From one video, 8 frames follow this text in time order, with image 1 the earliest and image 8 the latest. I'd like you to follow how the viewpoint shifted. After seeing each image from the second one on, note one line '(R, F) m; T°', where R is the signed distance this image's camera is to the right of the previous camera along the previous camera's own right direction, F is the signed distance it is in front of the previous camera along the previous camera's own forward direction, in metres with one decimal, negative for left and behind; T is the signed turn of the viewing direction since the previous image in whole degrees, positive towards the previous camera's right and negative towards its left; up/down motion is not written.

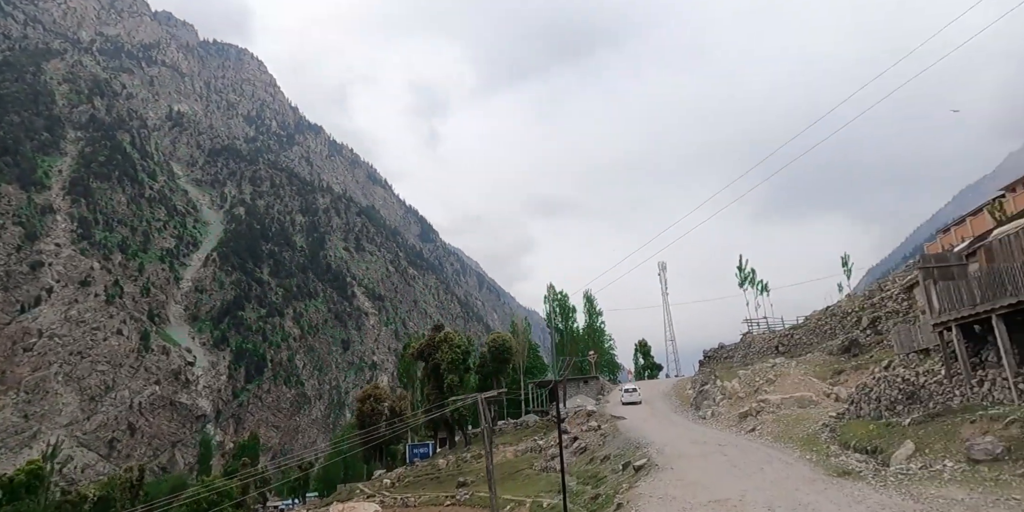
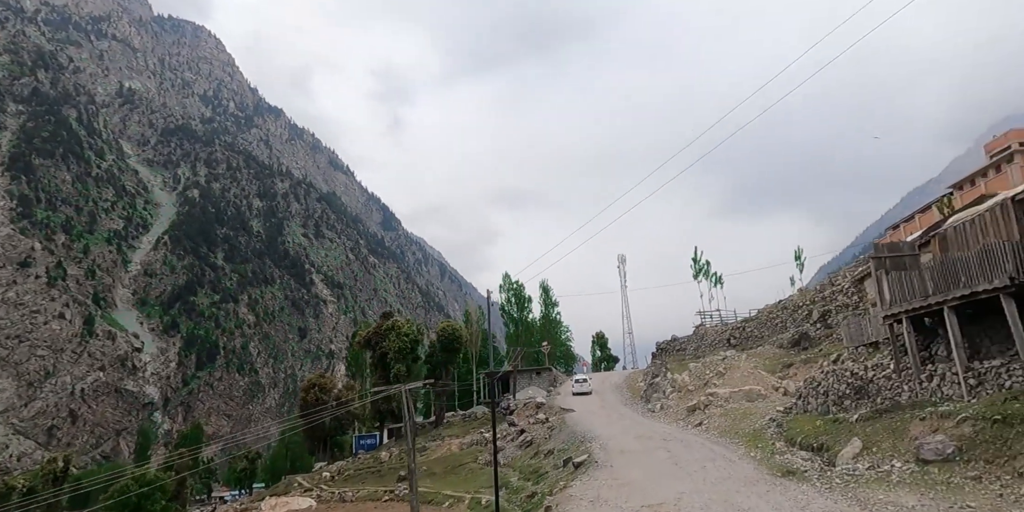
(+0.1, +0.2) m; +4°
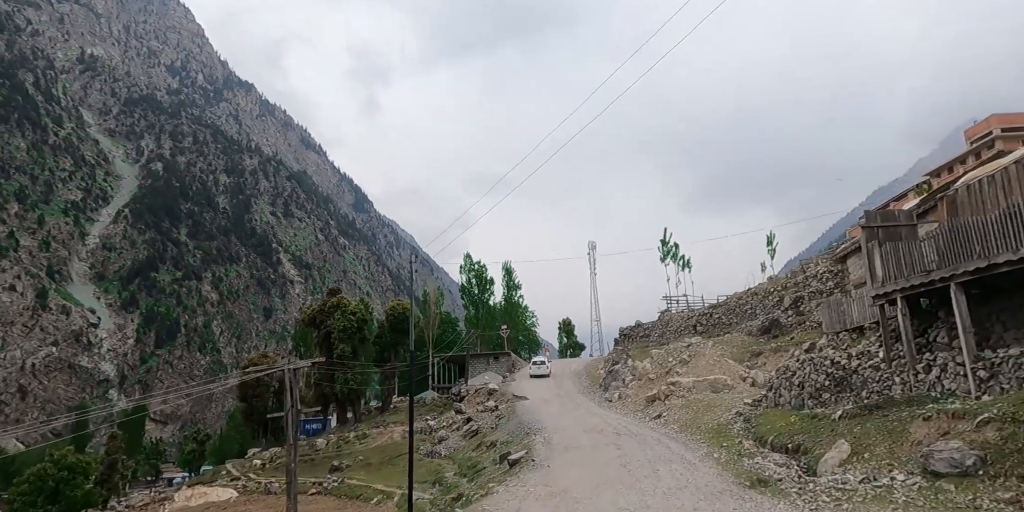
(+0.2, +0.4) m; +3°
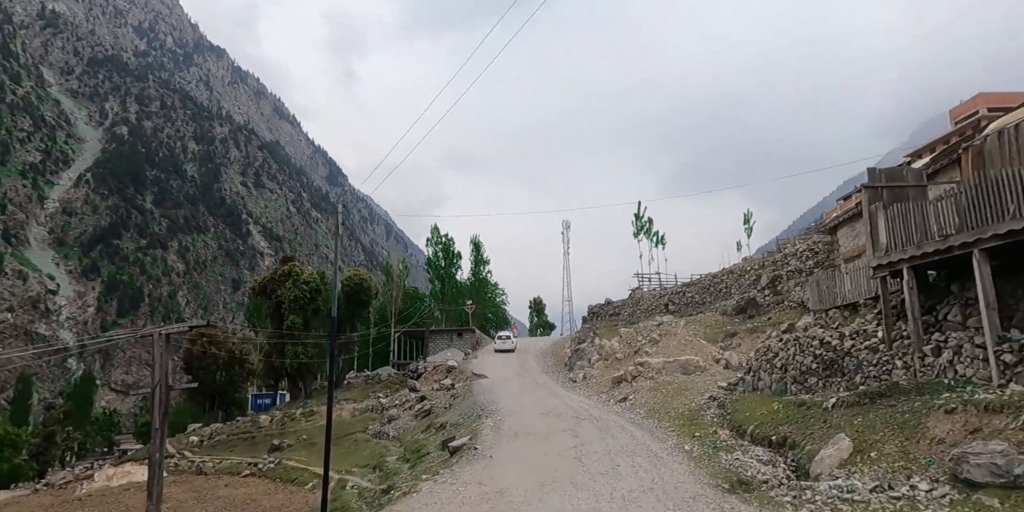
(+0.1, +0.3) m; +2°
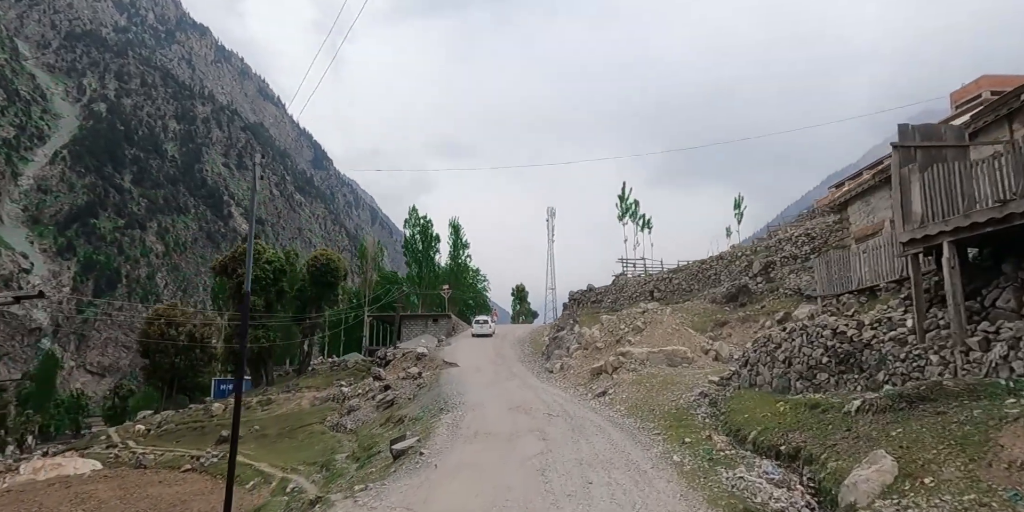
(+0.1, +0.3) m; +1°
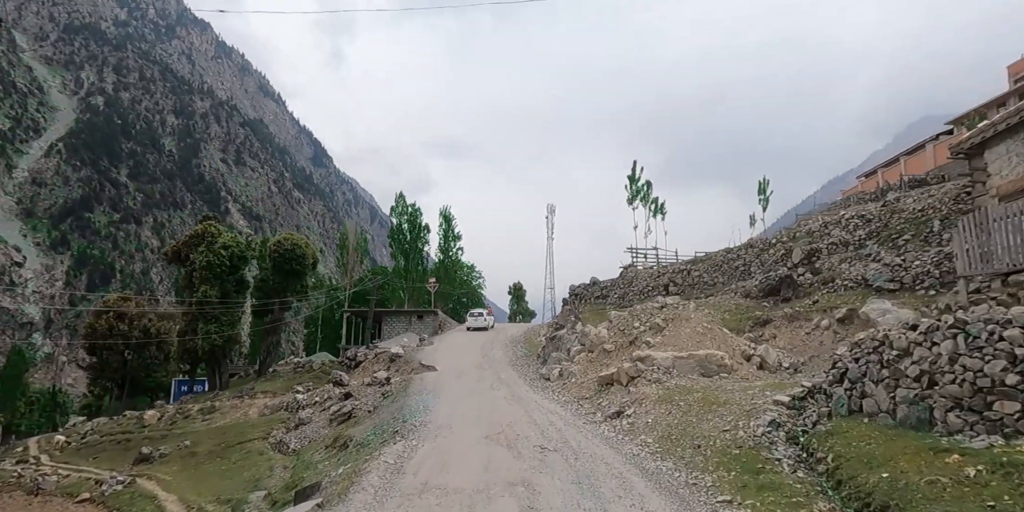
(0.0, +0.7) m; 0°
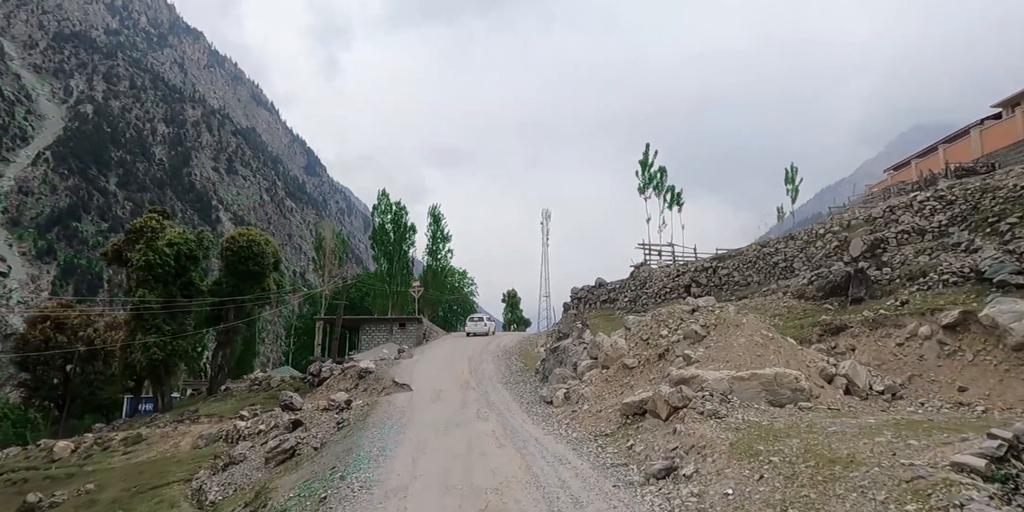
(0.0, +0.6) m; +1°
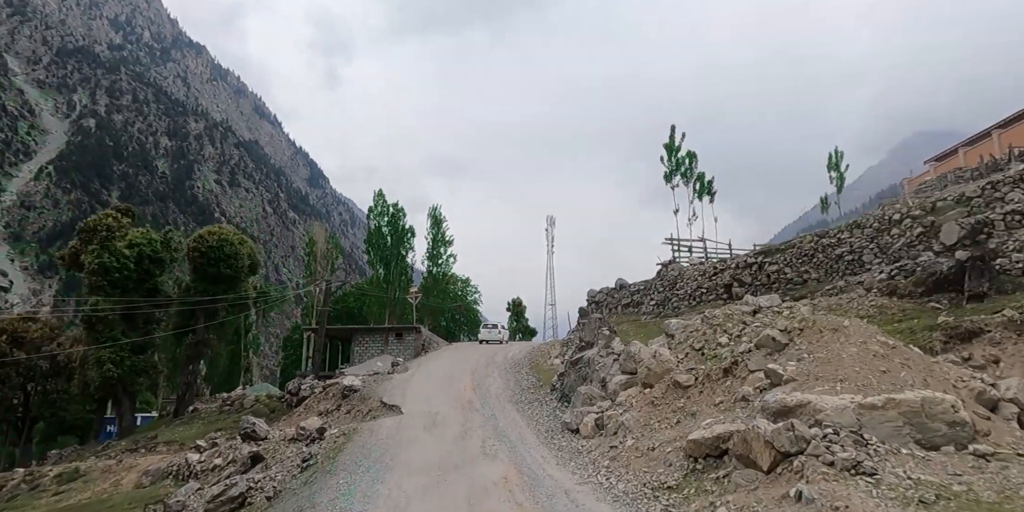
(0.0, +0.5) m; 0°
